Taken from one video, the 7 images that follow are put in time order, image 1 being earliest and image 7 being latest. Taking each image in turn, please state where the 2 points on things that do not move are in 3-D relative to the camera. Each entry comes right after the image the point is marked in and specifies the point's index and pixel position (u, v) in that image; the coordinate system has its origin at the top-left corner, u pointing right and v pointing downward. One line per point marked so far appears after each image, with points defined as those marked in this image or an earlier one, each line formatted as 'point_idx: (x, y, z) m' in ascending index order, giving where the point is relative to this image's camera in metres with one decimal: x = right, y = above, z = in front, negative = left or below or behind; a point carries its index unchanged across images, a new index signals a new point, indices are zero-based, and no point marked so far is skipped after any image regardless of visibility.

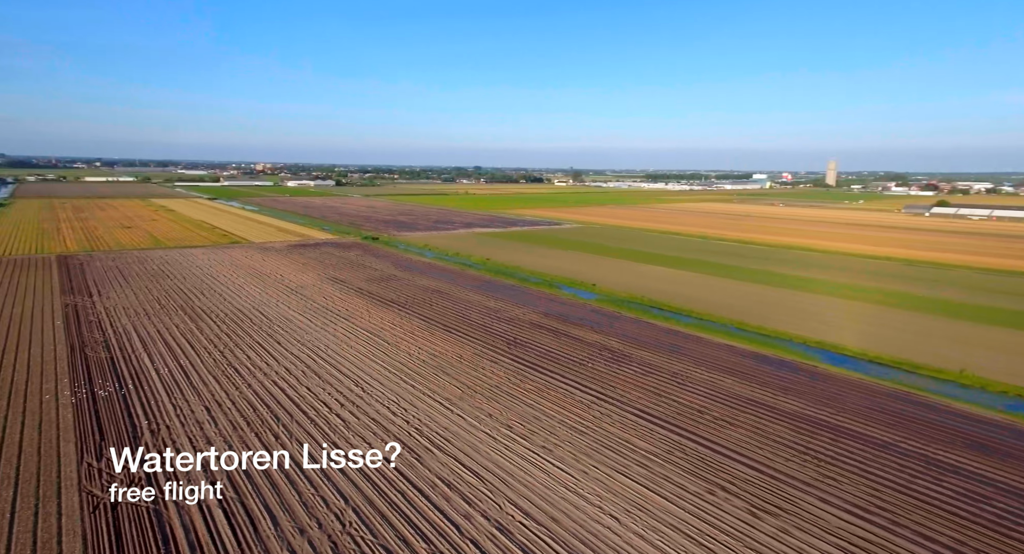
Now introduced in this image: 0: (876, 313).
0: (+9.6, -1.0, +13.4) m
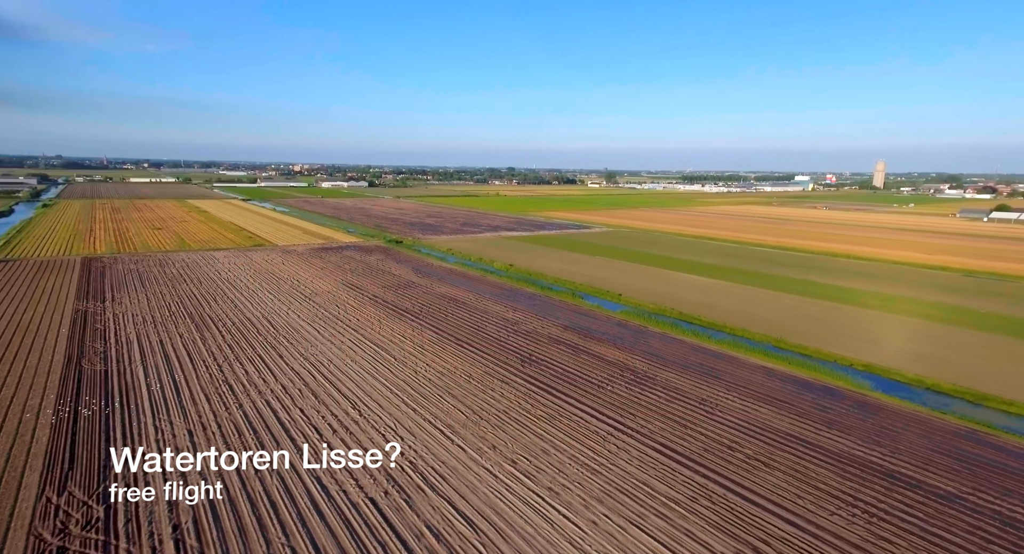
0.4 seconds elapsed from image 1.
0: (+9.9, -1.3, +12.0) m
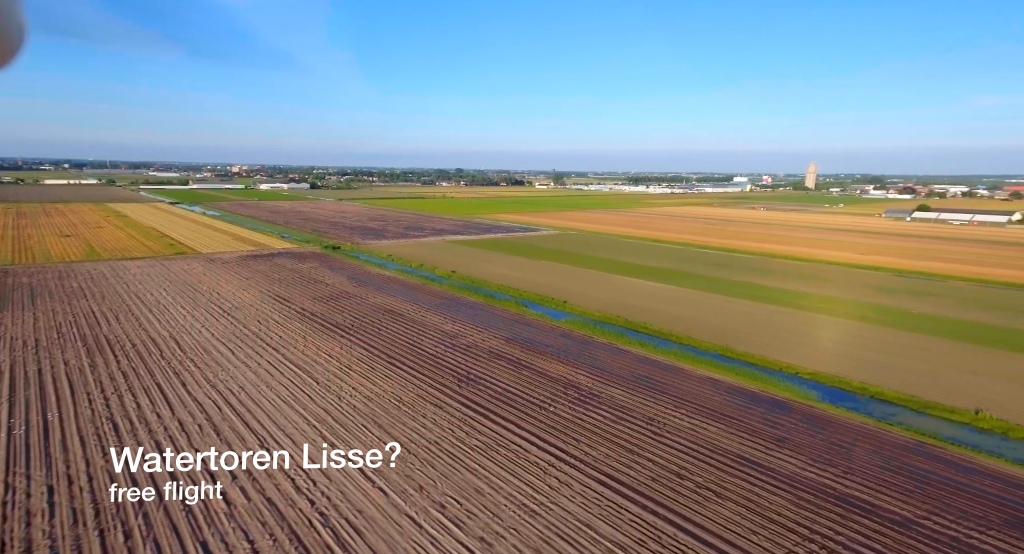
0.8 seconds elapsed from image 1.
0: (+8.5, -1.3, +12.1) m
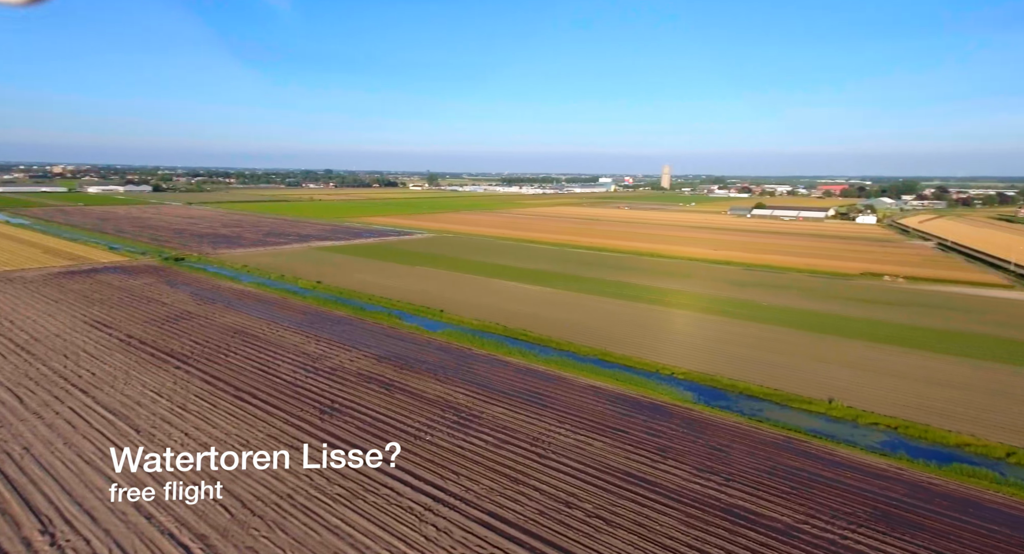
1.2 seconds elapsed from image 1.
0: (+5.6, -1.2, +12.8) m
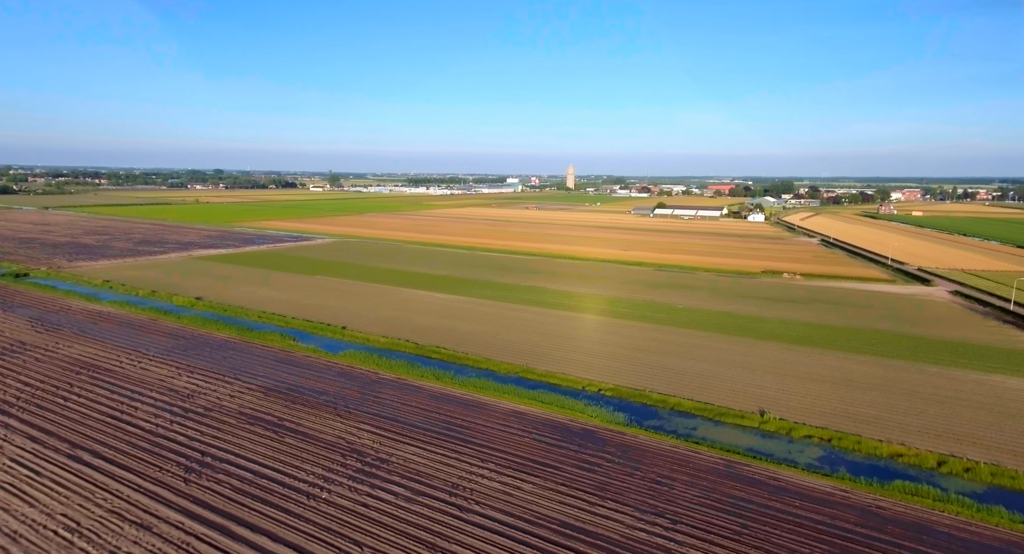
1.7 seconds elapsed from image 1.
0: (+3.5, -1.4, +12.5) m
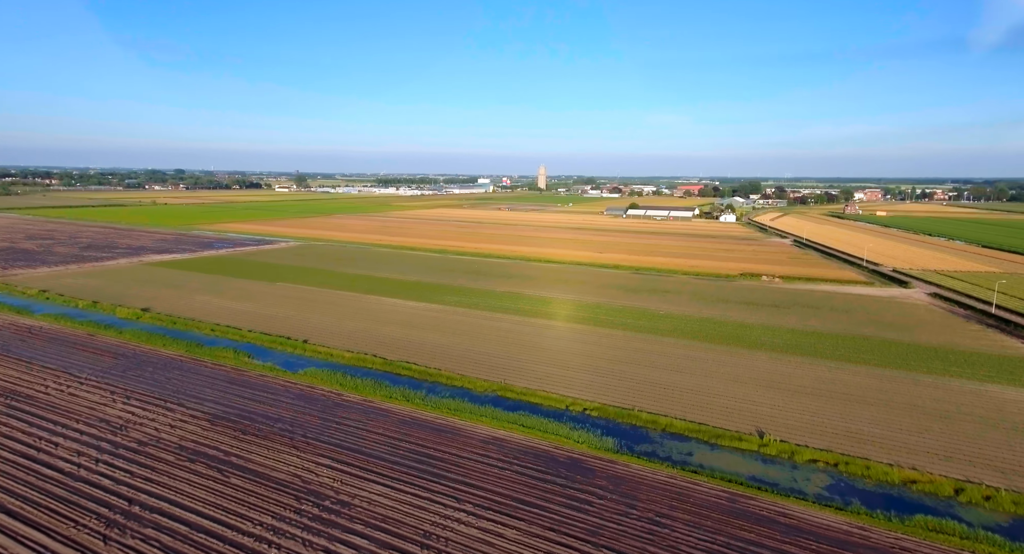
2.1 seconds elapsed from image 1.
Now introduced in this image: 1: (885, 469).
0: (+2.9, -1.5, +11.9) m
1: (+4.6, -2.4, +6.3) m
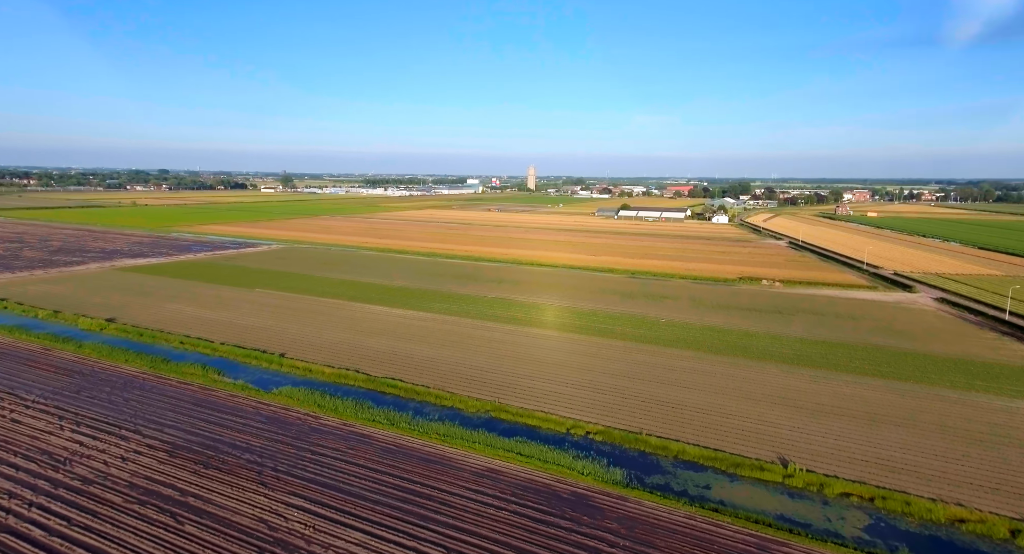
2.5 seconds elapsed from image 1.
0: (+2.8, -1.7, +11.2) m
1: (+4.6, -2.5, +5.6) m
